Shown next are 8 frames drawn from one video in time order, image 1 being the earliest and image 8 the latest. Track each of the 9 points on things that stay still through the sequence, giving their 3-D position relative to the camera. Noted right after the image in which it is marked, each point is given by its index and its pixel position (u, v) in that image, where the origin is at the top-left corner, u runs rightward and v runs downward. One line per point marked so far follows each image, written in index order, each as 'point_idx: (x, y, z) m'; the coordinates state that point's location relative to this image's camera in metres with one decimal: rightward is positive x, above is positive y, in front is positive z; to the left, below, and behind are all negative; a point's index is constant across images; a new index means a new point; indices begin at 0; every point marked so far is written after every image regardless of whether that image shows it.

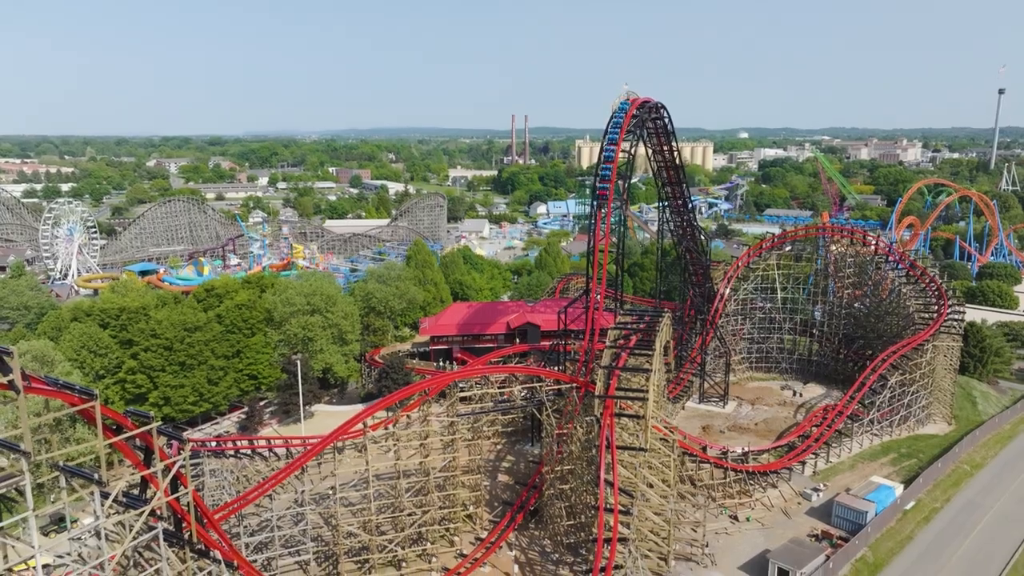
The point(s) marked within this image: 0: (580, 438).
0: (+1.2, -2.6, +12.5) m
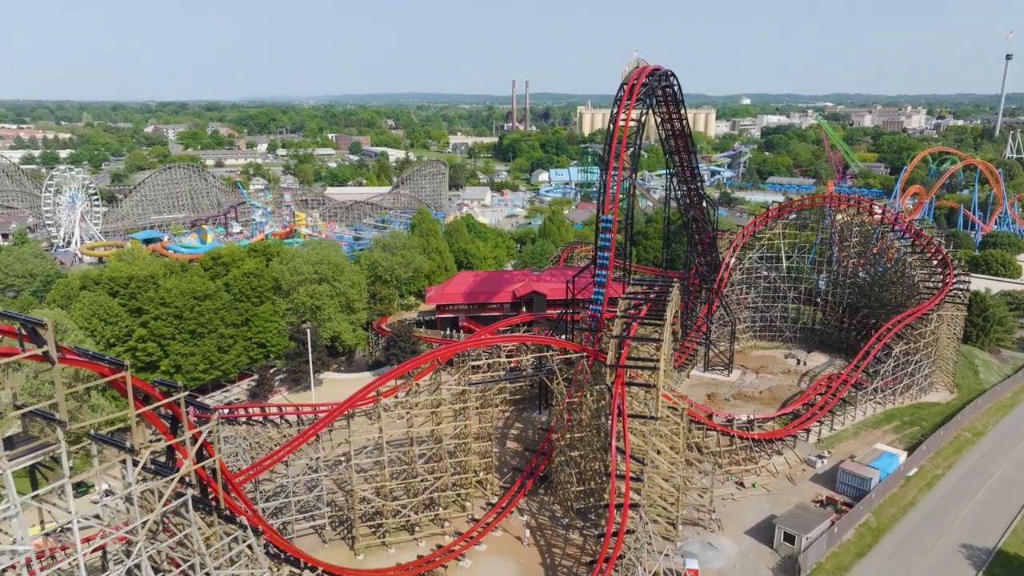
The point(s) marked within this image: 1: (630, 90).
0: (+1.4, -2.1, +12.7) m
1: (+2.8, +4.5, +16.2) m
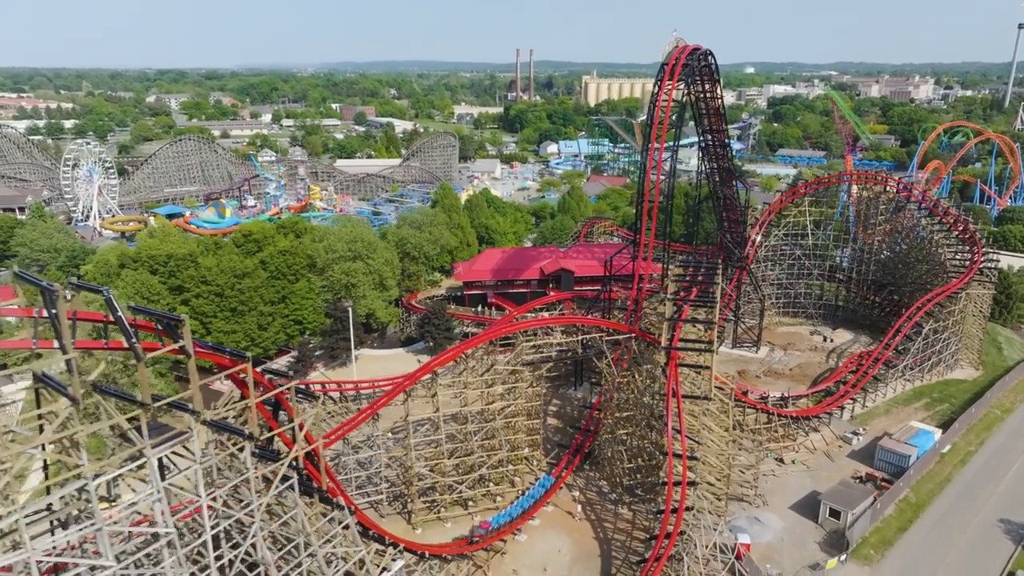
0: (+2.3, -1.8, +13.0) m
1: (+3.8, +5.0, +16.2) m
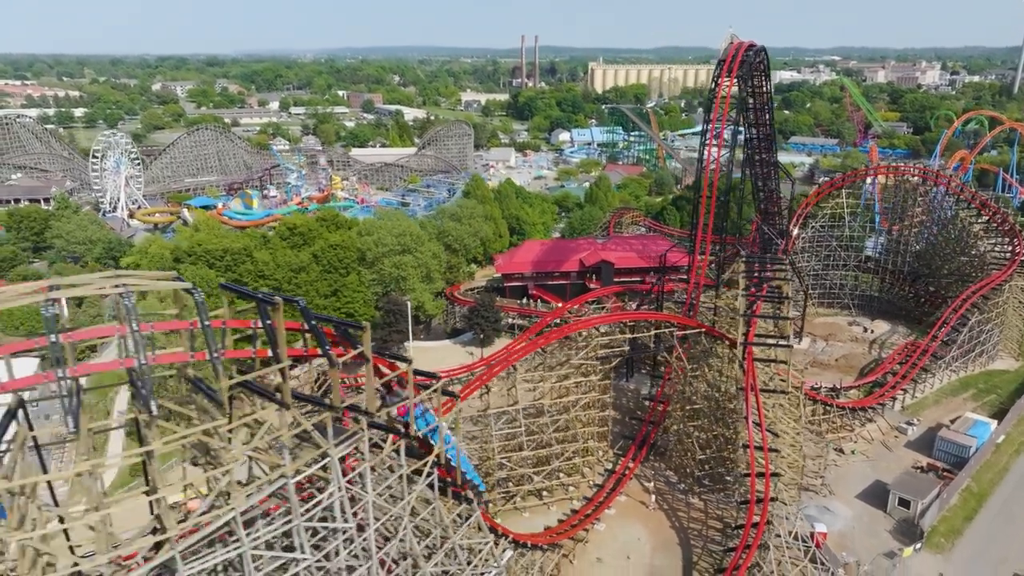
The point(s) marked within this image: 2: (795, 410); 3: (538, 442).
0: (+3.7, -1.7, +13.3) m
1: (+5.1, +5.1, +16.4) m
2: (+5.2, -2.2, +13.0) m
3: (+0.4, -2.9, +13.4) m
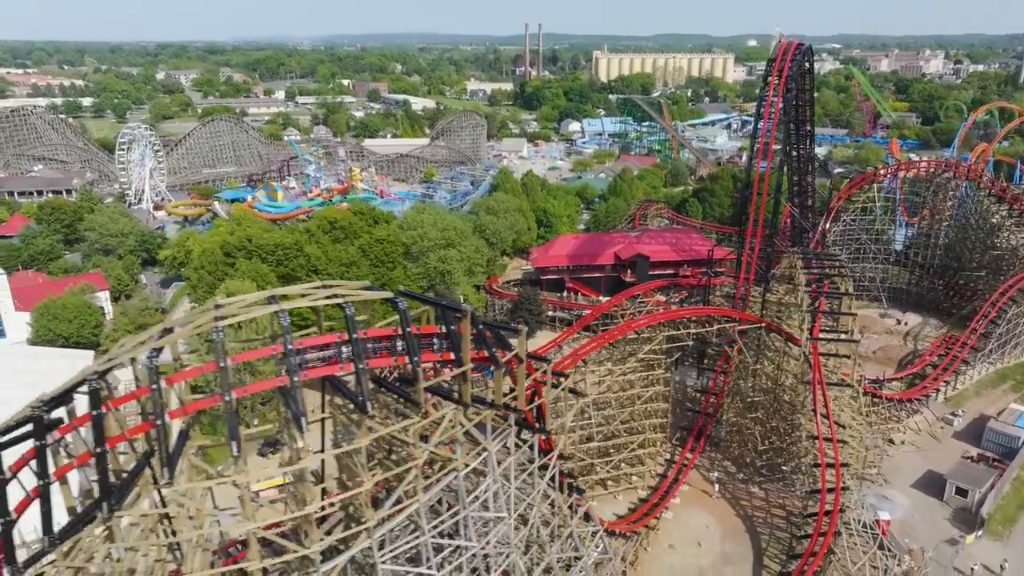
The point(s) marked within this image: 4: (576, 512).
0: (+5.0, -1.6, +13.7) m
1: (+6.4, +5.3, +16.7) m
2: (+6.5, -2.2, +13.4) m
3: (+1.7, -2.8, +13.8) m
4: (+0.8, -2.7, +8.7) m
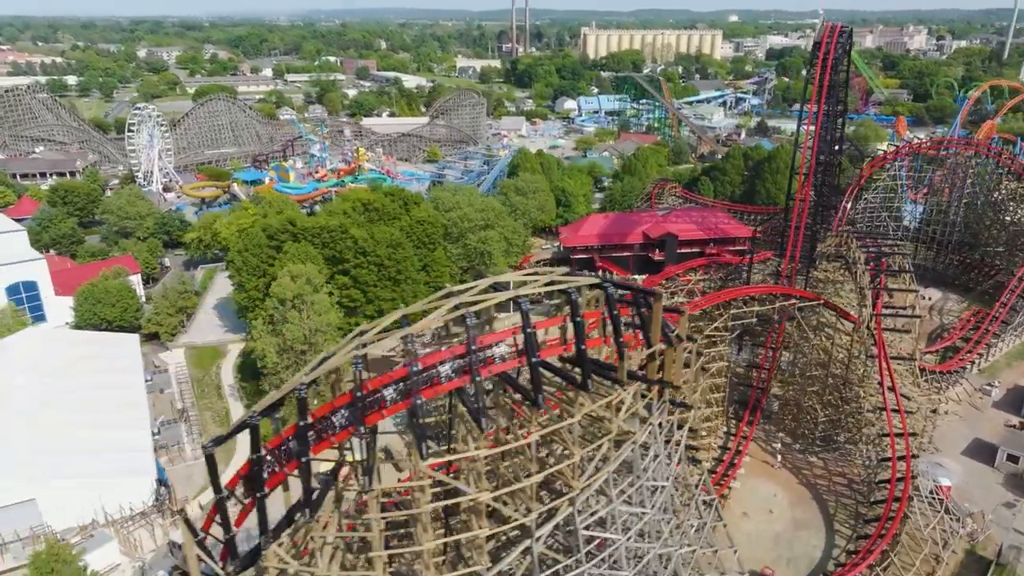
0: (+6.4, -1.2, +14.3) m
1: (+7.6, +5.8, +17.1) m
2: (+7.8, -1.7, +14.0) m
3: (+3.1, -2.4, +14.3) m
4: (+2.3, -2.5, +9.1) m
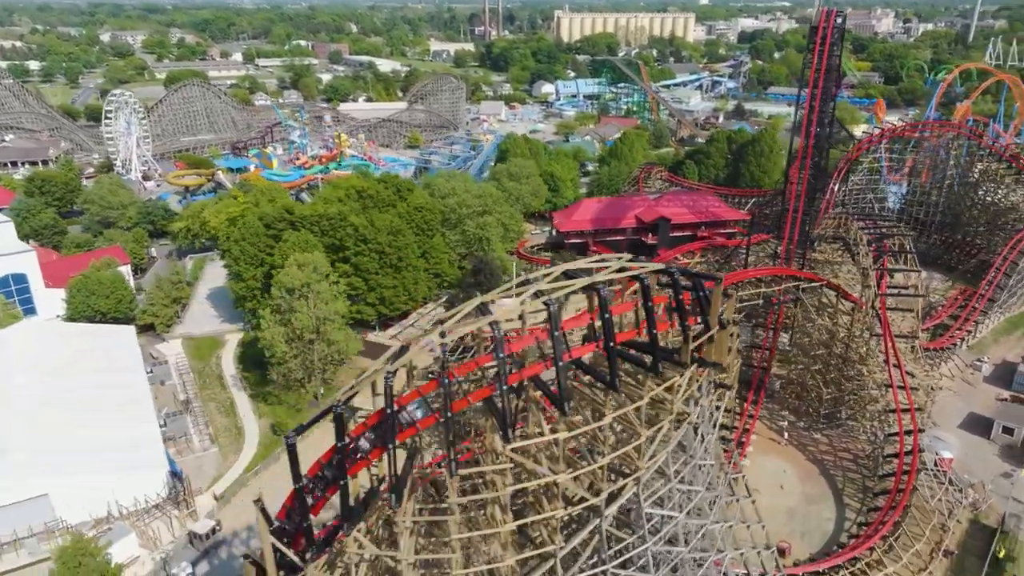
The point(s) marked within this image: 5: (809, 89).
0: (+6.6, -0.8, +14.6) m
1: (+7.6, +6.3, +17.4) m
2: (+8.1, -1.3, +14.4) m
3: (+3.4, -2.1, +14.6) m
4: (+2.7, -2.3, +9.4) m
5: (+7.3, +5.1, +17.7) m
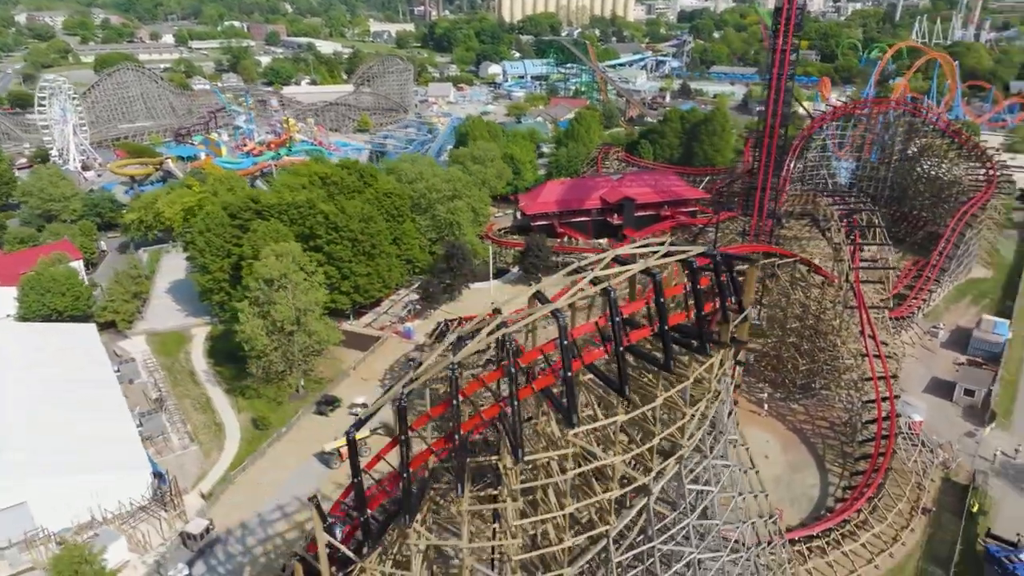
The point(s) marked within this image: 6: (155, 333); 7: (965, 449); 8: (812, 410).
0: (+6.3, -0.3, +15.2) m
1: (+6.9, +6.9, +17.8) m
2: (+7.8, -0.7, +15.1) m
3: (+3.1, -1.7, +14.9) m
4: (+2.9, -2.0, +9.7) m
5: (+6.6, +5.7, +18.2) m
6: (-9.9, -1.2, +19.6) m
7: (+8.7, -3.1, +13.6) m
8: (+6.4, -2.6, +15.1) m
